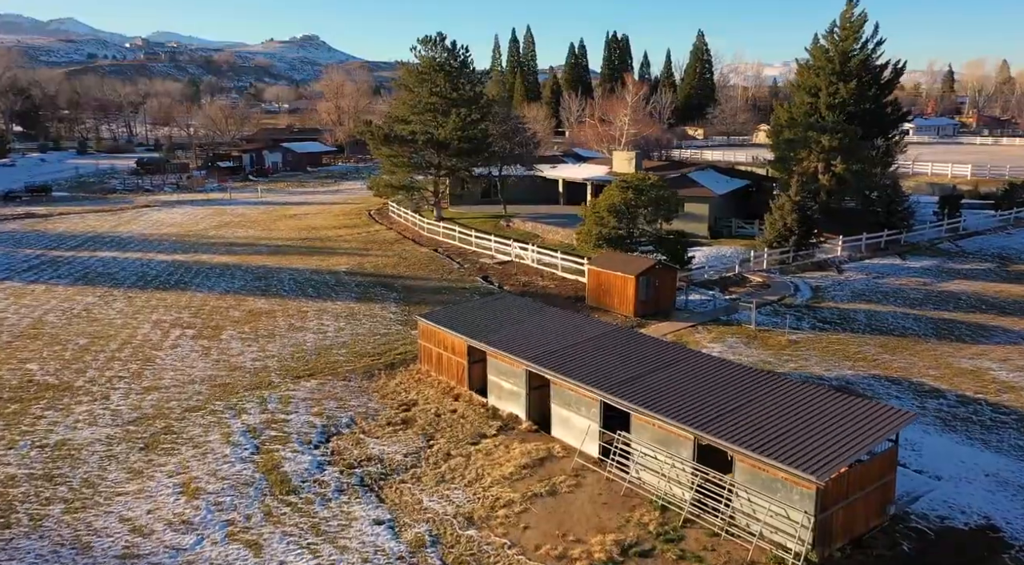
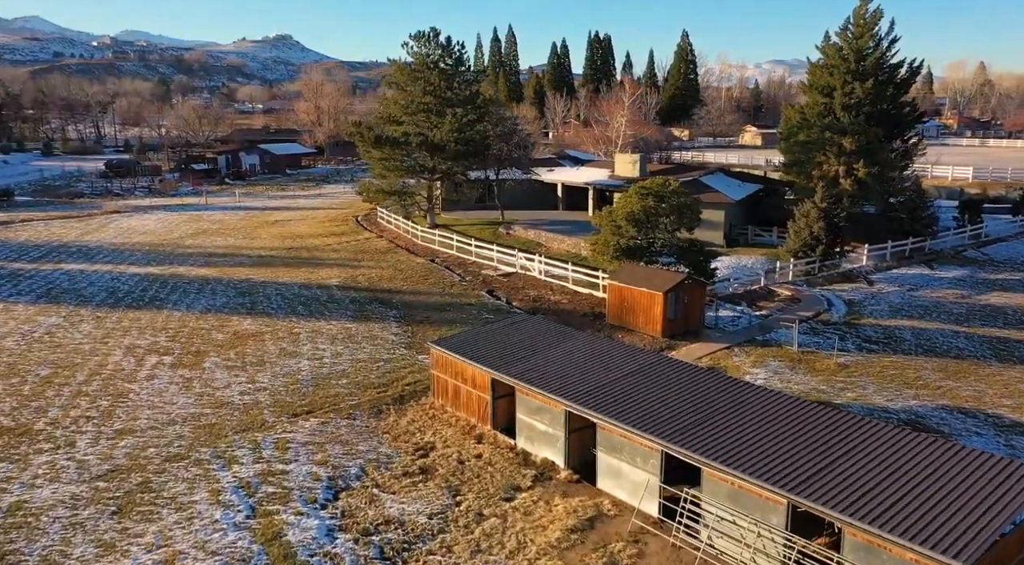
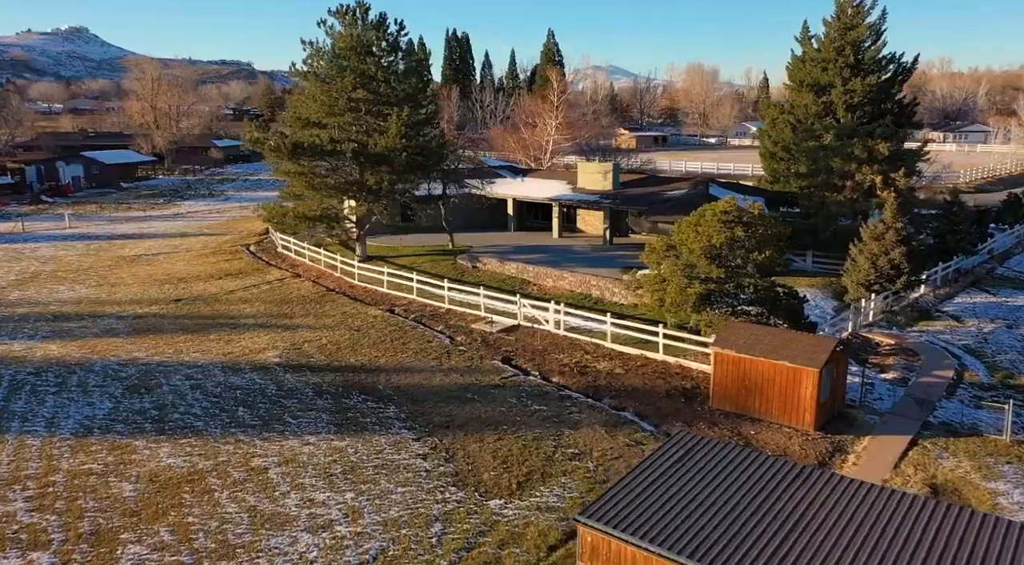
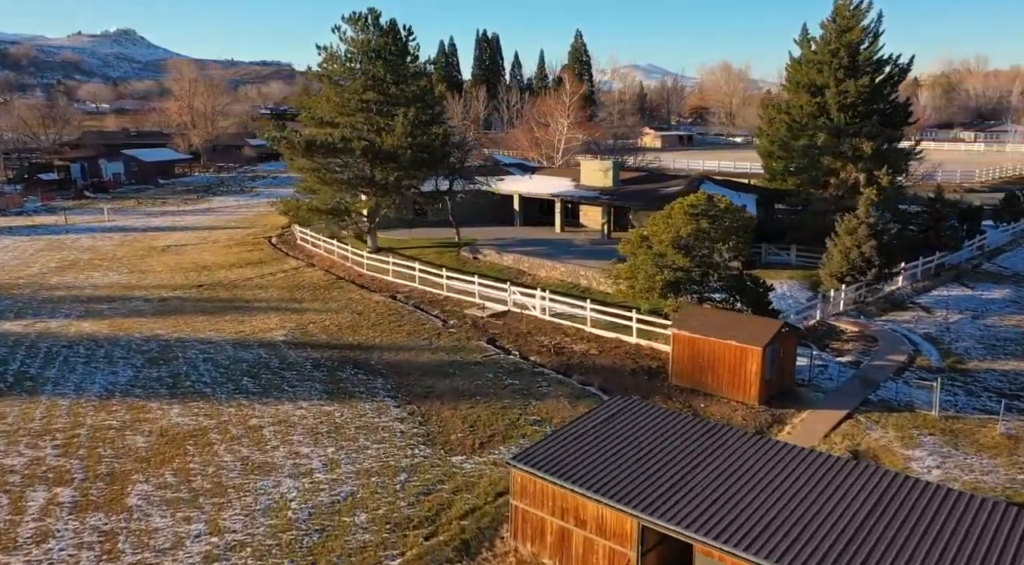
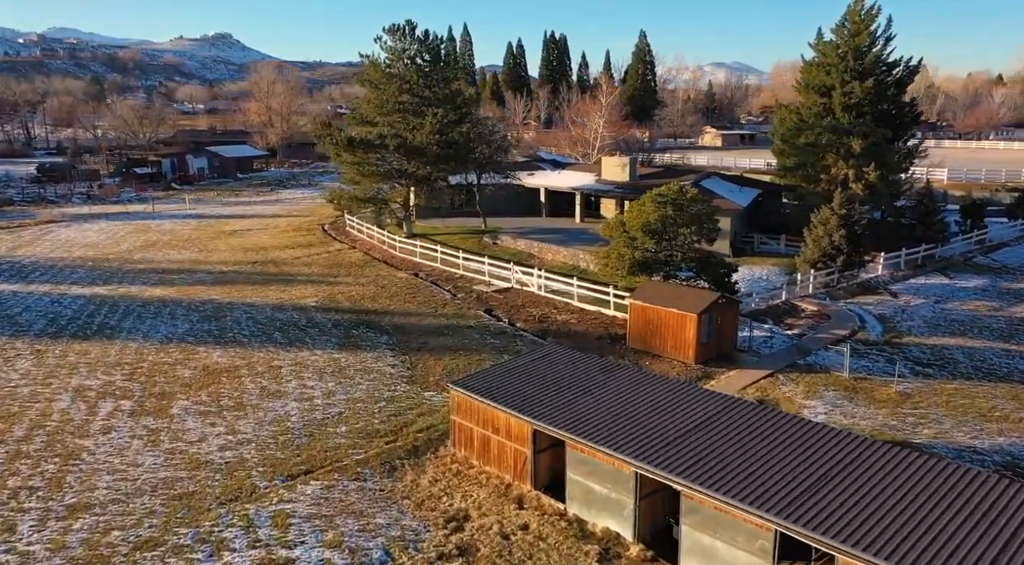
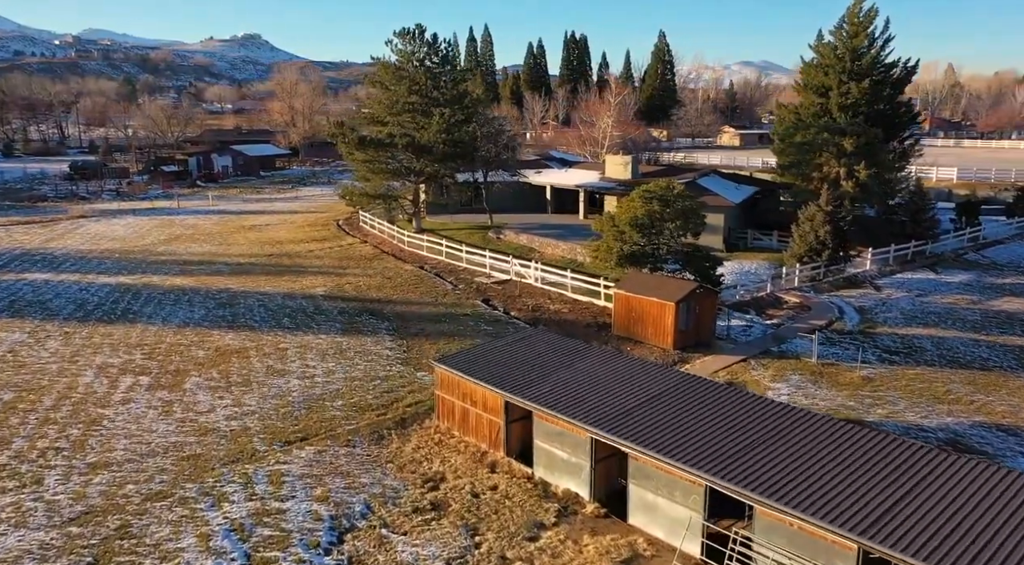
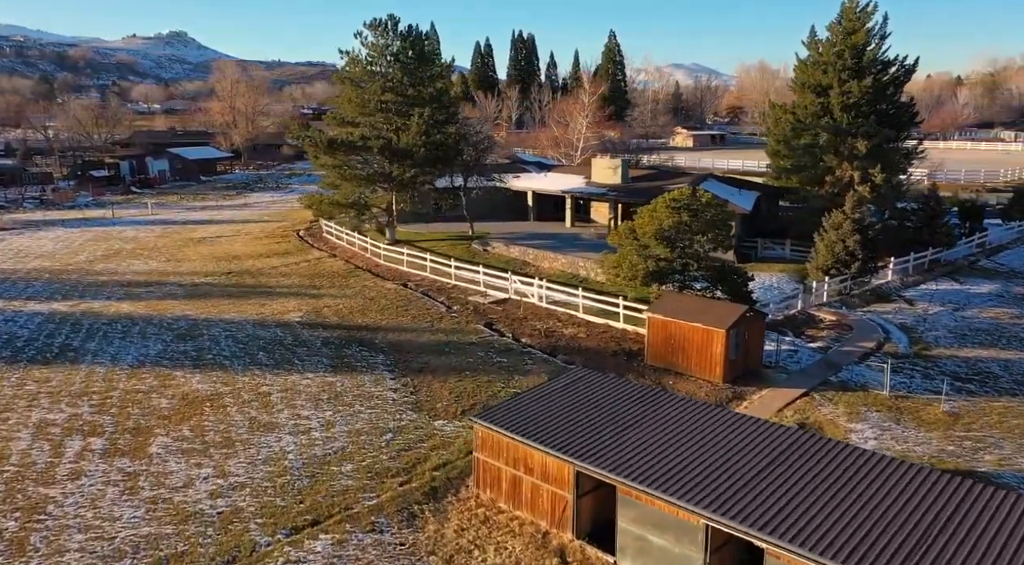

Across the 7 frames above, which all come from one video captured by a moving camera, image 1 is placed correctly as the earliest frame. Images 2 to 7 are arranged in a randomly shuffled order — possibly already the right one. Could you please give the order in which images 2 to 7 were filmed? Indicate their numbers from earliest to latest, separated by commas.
2, 6, 5, 7, 4, 3
